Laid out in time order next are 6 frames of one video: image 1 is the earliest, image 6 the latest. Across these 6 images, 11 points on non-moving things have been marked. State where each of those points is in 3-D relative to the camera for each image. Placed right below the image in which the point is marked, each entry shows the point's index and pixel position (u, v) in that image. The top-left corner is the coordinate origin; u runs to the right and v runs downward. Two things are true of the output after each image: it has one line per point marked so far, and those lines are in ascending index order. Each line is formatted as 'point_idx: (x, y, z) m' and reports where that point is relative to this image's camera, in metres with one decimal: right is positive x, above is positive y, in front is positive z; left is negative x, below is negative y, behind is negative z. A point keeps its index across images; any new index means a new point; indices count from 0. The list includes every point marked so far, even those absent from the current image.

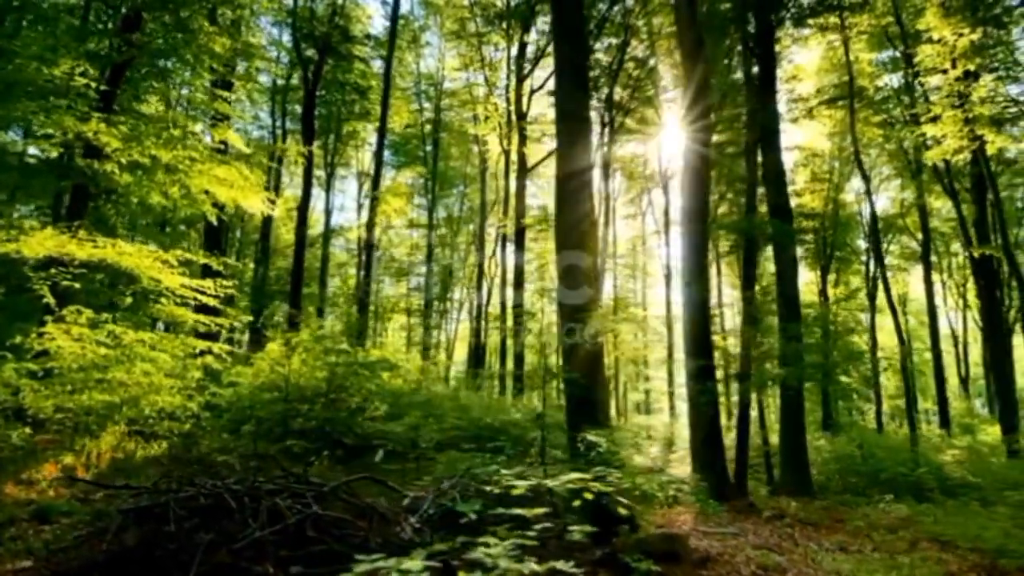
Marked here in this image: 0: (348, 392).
0: (-2.2, -1.5, +10.9) m
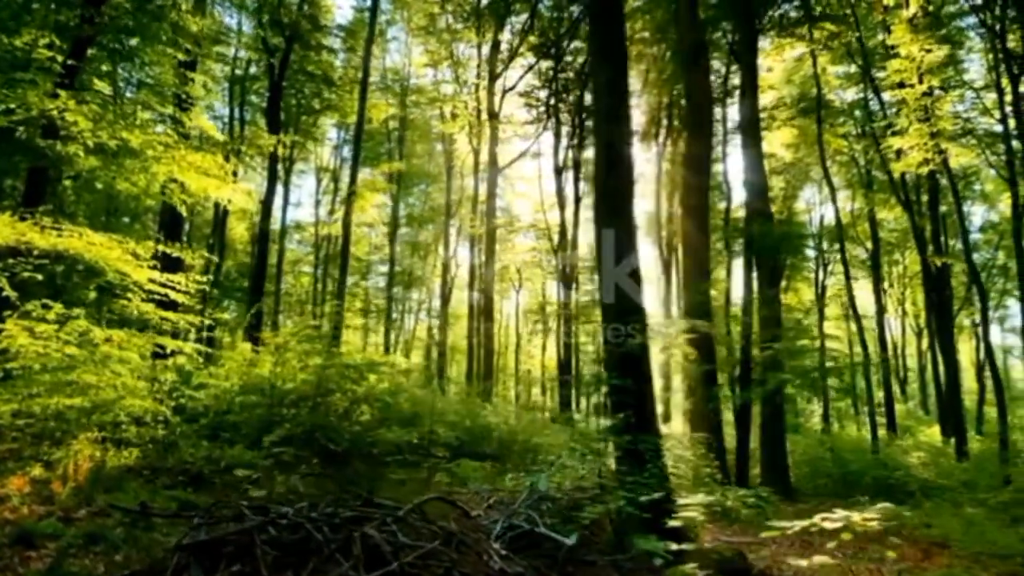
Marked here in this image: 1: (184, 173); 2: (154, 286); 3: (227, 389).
0: (-2.3, -1.5, +10.3) m
1: (-4.4, +1.5, +10.0) m
2: (-4.5, 0.0, +9.5) m
3: (-3.9, -1.3, +10.1) m
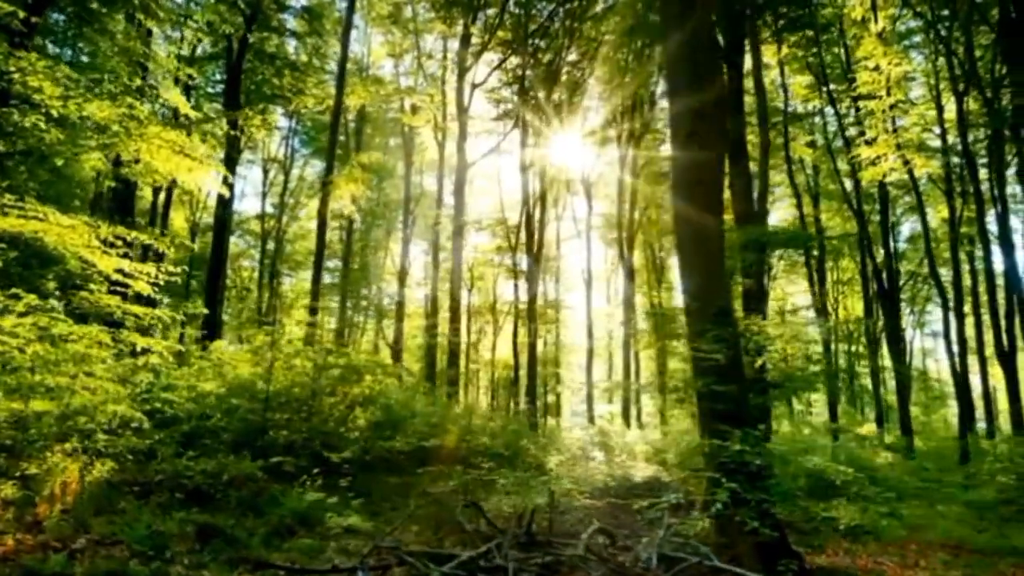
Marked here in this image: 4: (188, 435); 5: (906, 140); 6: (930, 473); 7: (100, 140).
0: (-2.3, -1.4, +9.5) m
1: (-4.3, +1.6, +9.0) m
2: (-4.4, +0.2, +8.5) m
3: (-3.8, -1.2, +9.1) m
4: (-3.7, -1.7, +8.5) m
5: (+10.5, +3.9, +19.9) m
6: (+9.1, -4.1, +16.1) m
7: (-4.7, +1.7, +8.5) m
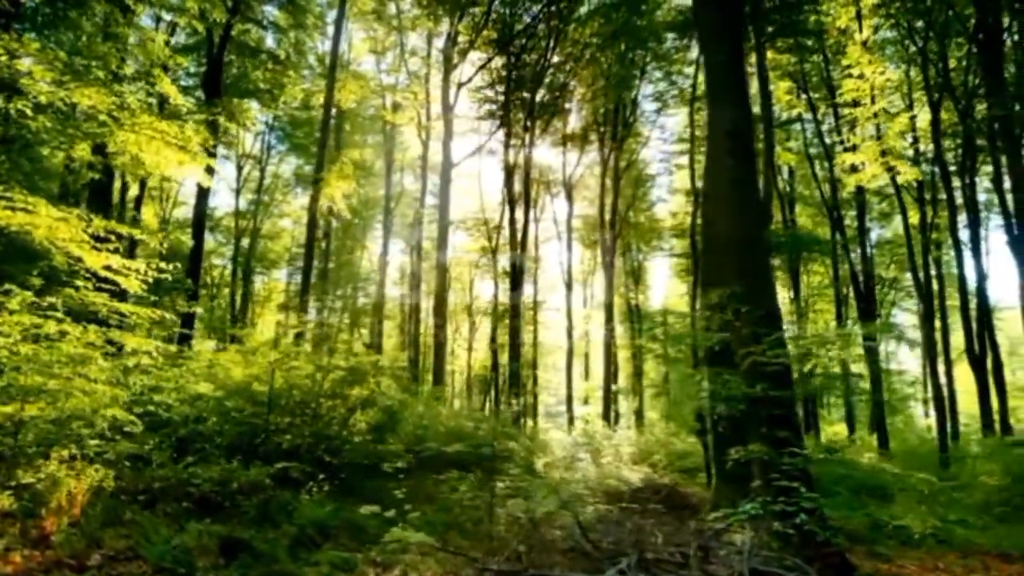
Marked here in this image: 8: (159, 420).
0: (-2.2, -1.4, +9.1) m
1: (-4.2, +1.6, +8.6) m
2: (-4.3, +0.2, +8.0) m
3: (-3.7, -1.2, +8.7) m
4: (-3.6, -1.6, +8.1) m
5: (+10.2, +3.8, +20.1) m
6: (+8.8, -4.1, +16.3) m
7: (-4.6, +1.7, +8.1) m
8: (-4.0, -1.5, +8.4) m
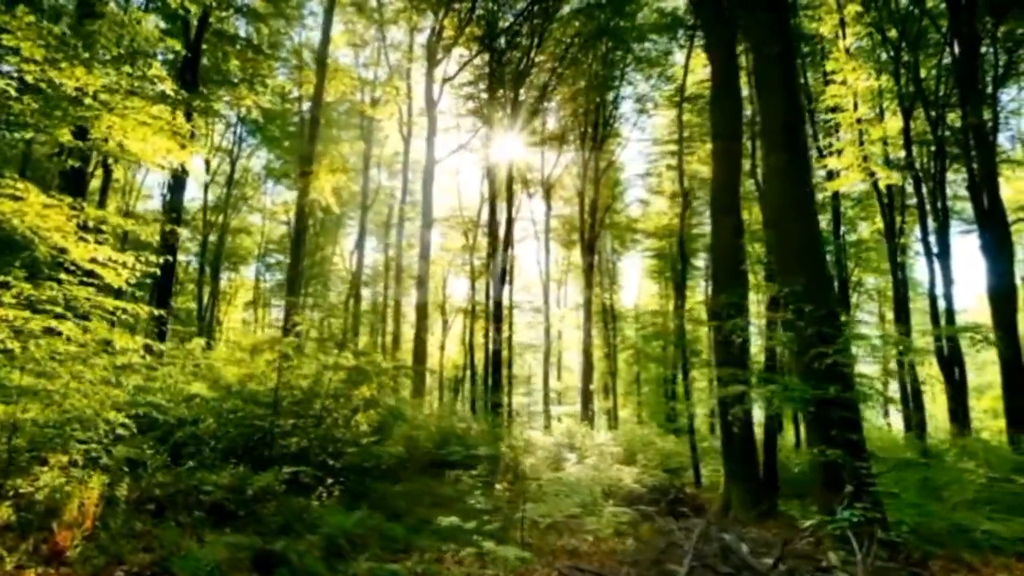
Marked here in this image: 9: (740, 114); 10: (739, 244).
0: (-2.1, -1.4, +8.8) m
1: (-4.1, +1.7, +8.1) m
2: (-4.1, +0.2, +7.6) m
3: (-3.6, -1.2, +8.3) m
4: (-3.5, -1.6, +7.7) m
5: (+9.7, +3.8, +20.4) m
6: (+8.5, -4.2, +16.5) m
7: (-4.4, +1.8, +7.6) m
8: (-3.8, -1.4, +7.9) m
9: (+3.3, +2.5, +10.7) m
10: (+3.2, +0.6, +10.4) m
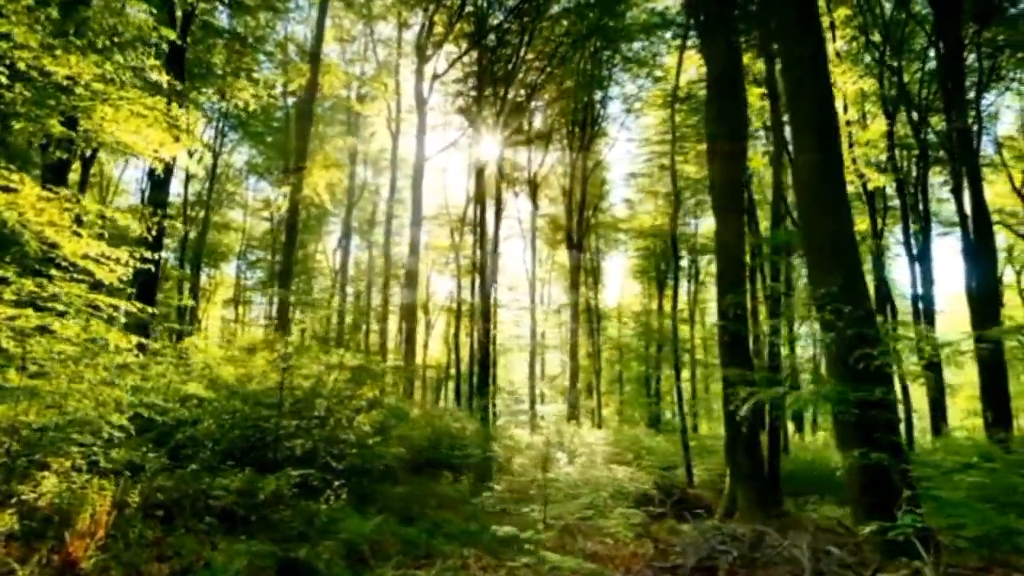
0: (-2.1, -1.3, +8.5) m
1: (-4.0, +1.7, +7.9) m
2: (-4.0, +0.3, +7.3) m
3: (-3.6, -1.1, +8.0) m
4: (-3.4, -1.5, +7.4) m
5: (+9.4, +3.8, +20.5) m
6: (+8.3, -4.2, +16.6) m
7: (-4.3, +1.8, +7.3) m
8: (-3.8, -1.4, +7.6) m
9: (+3.3, +2.5, +10.7) m
10: (+3.2, +0.6, +10.4) m
